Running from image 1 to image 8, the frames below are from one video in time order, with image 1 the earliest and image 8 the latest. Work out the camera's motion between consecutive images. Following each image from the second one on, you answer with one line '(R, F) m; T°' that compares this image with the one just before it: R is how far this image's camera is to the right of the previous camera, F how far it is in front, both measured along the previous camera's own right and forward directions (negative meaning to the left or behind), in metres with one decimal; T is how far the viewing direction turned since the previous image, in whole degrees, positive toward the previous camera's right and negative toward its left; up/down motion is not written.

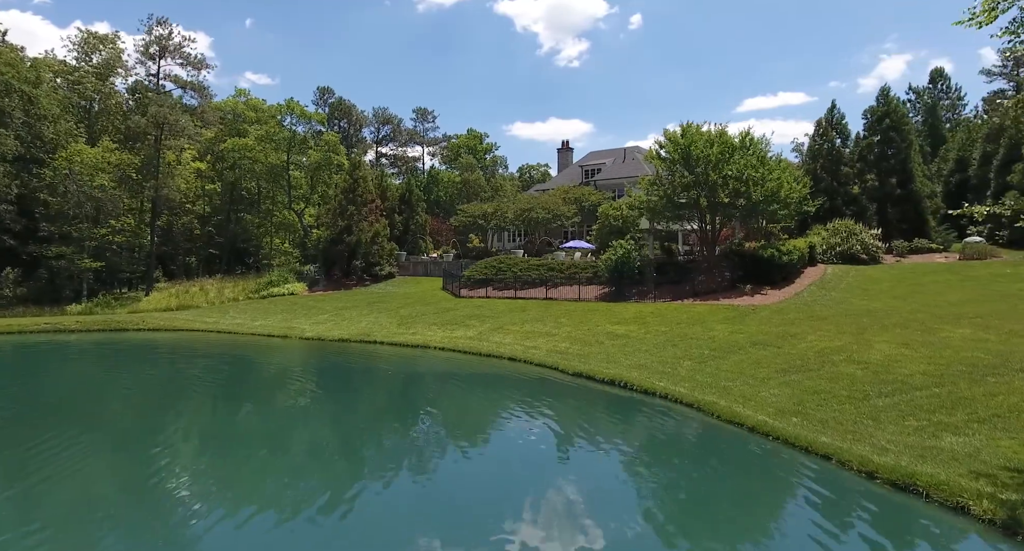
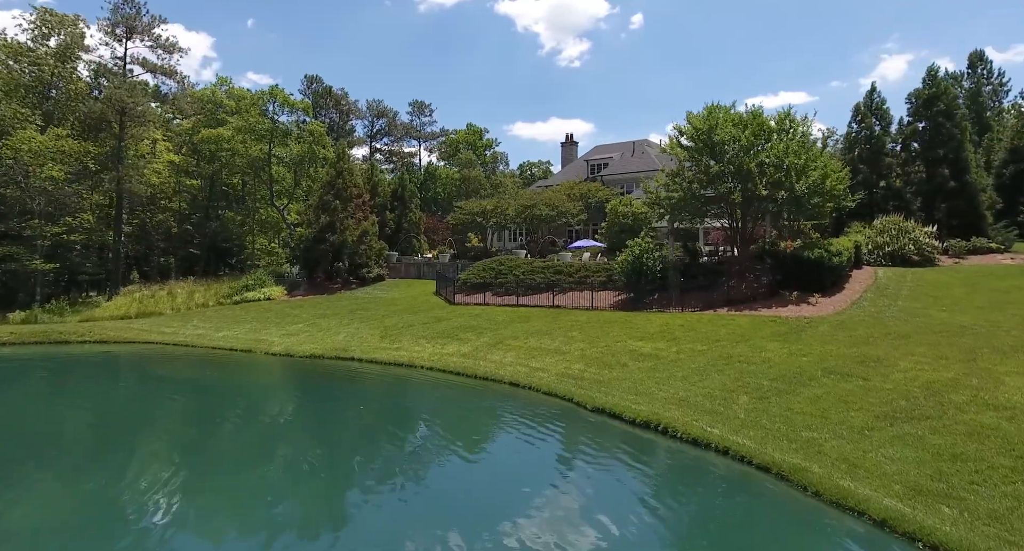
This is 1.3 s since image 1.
(0.0, +3.1) m; 0°
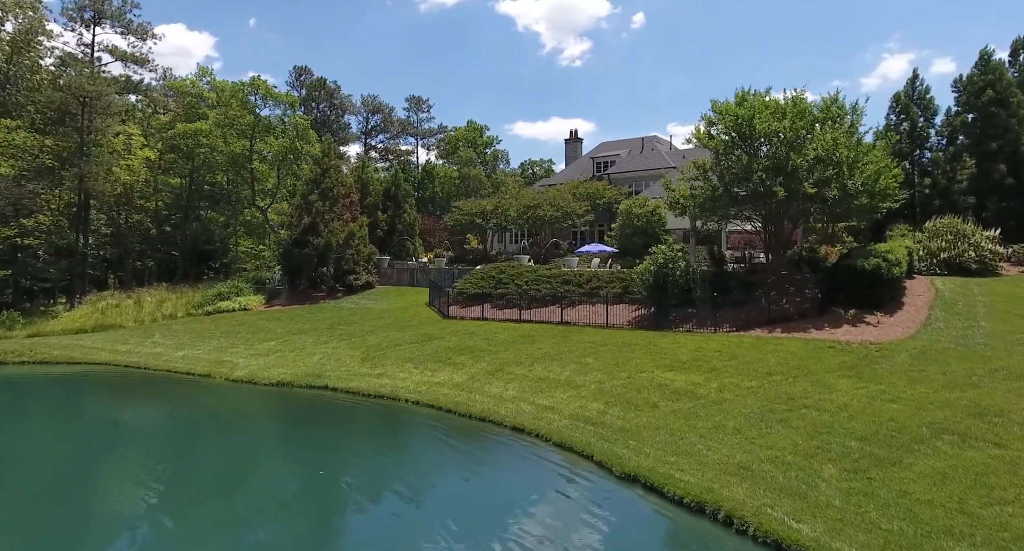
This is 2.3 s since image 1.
(0.0, +2.7) m; 0°
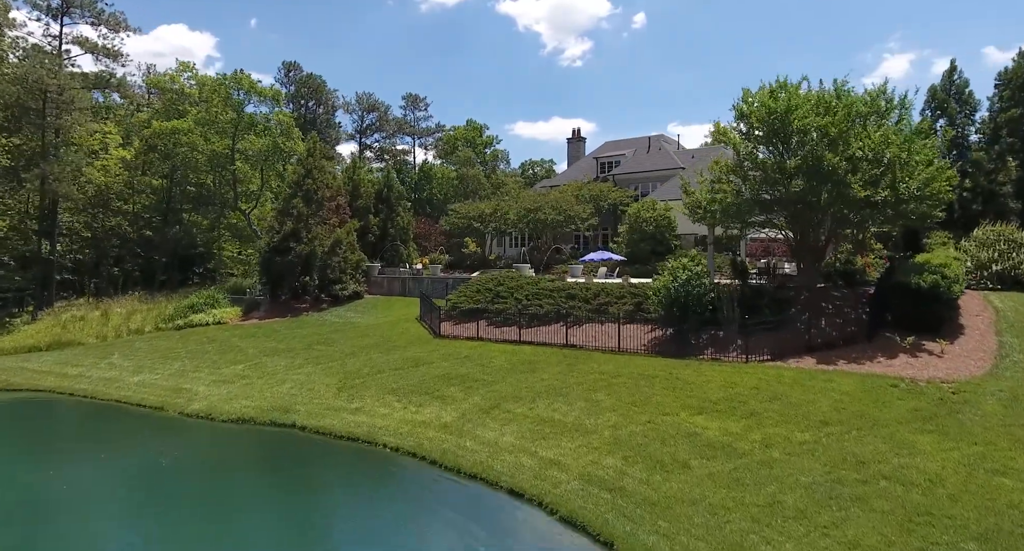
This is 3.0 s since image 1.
(+0.1, +2.1) m; 0°
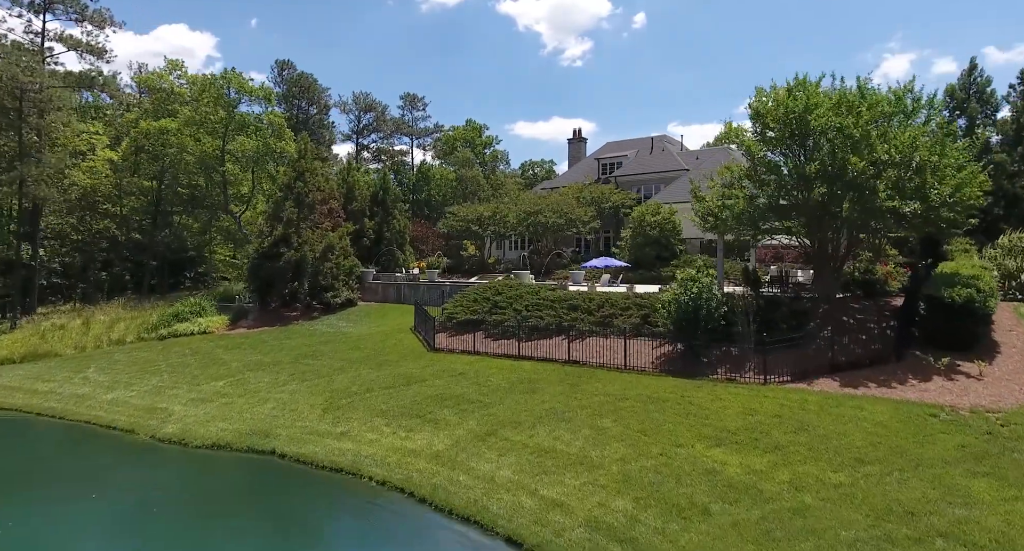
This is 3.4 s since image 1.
(0.0, +1.0) m; 0°
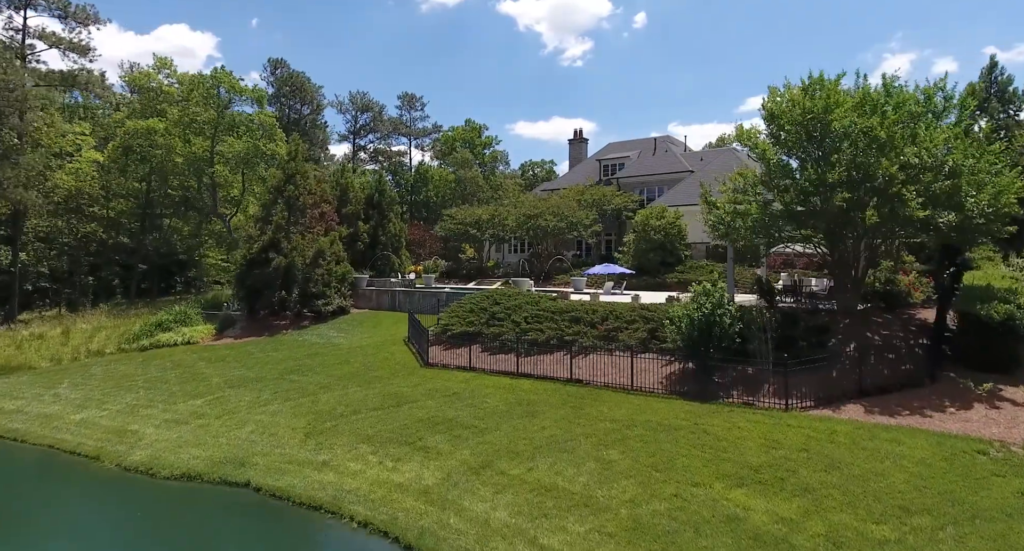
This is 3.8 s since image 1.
(+0.1, +1.0) m; 0°
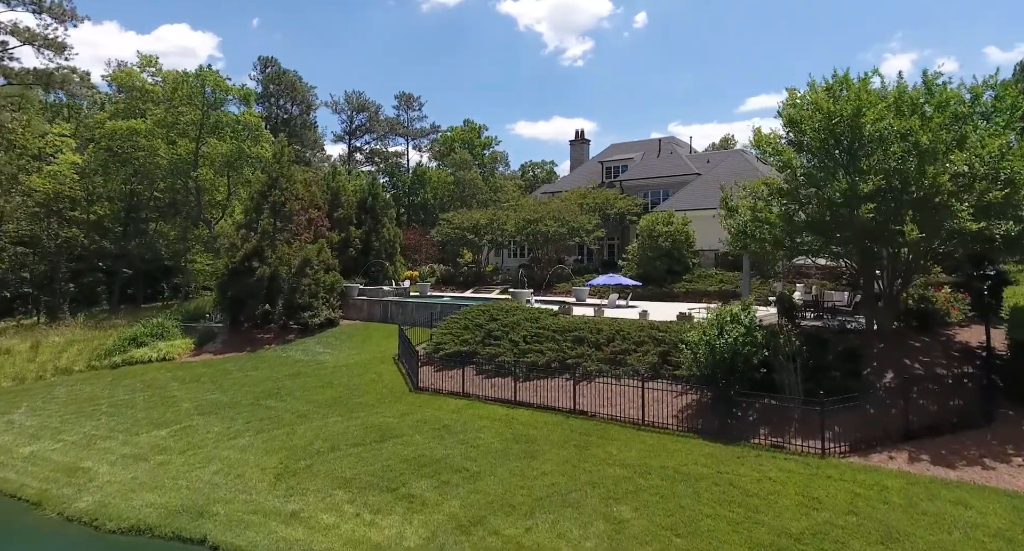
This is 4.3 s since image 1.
(+0.1, +1.4) m; 0°
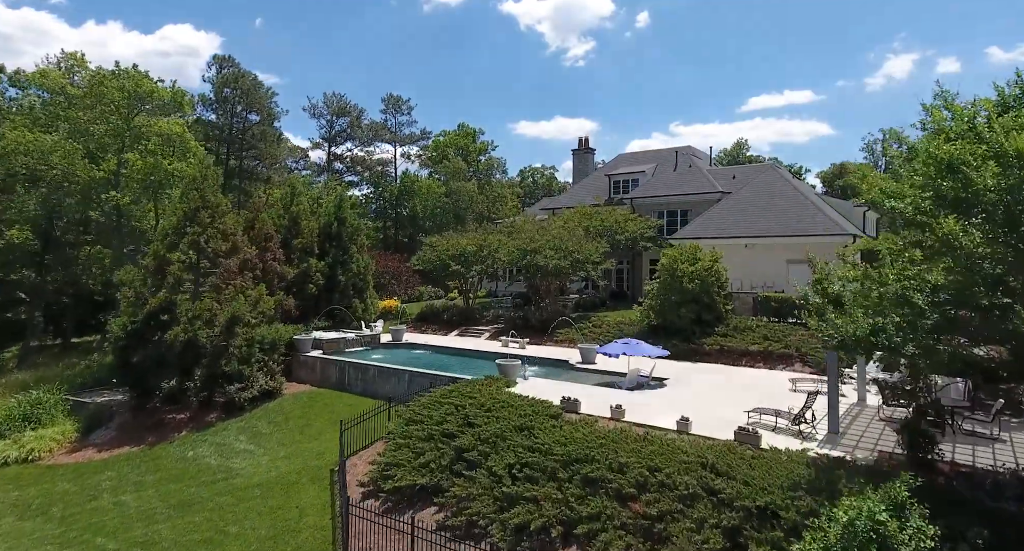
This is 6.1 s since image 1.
(+0.4, +5.1) m; 0°
